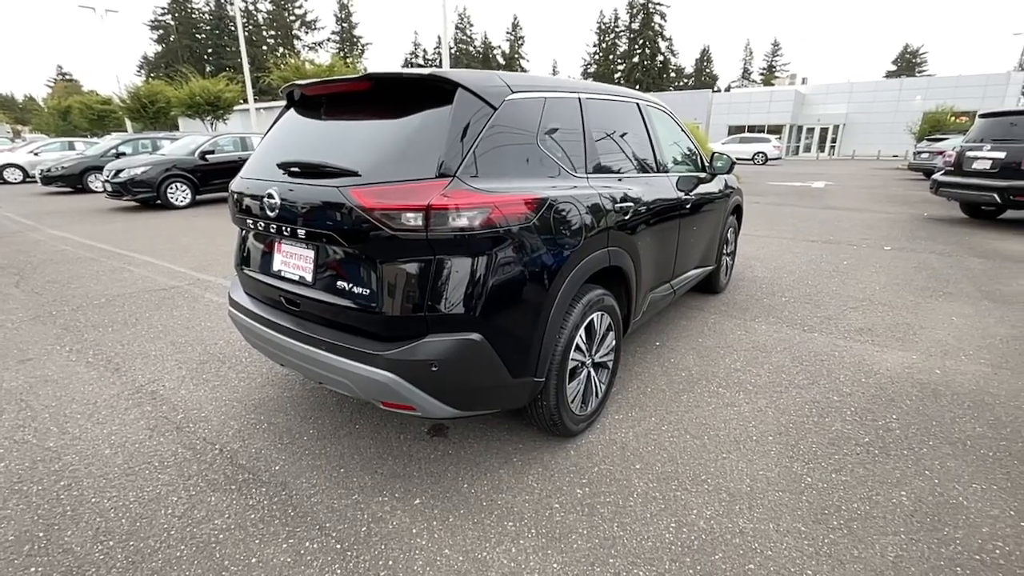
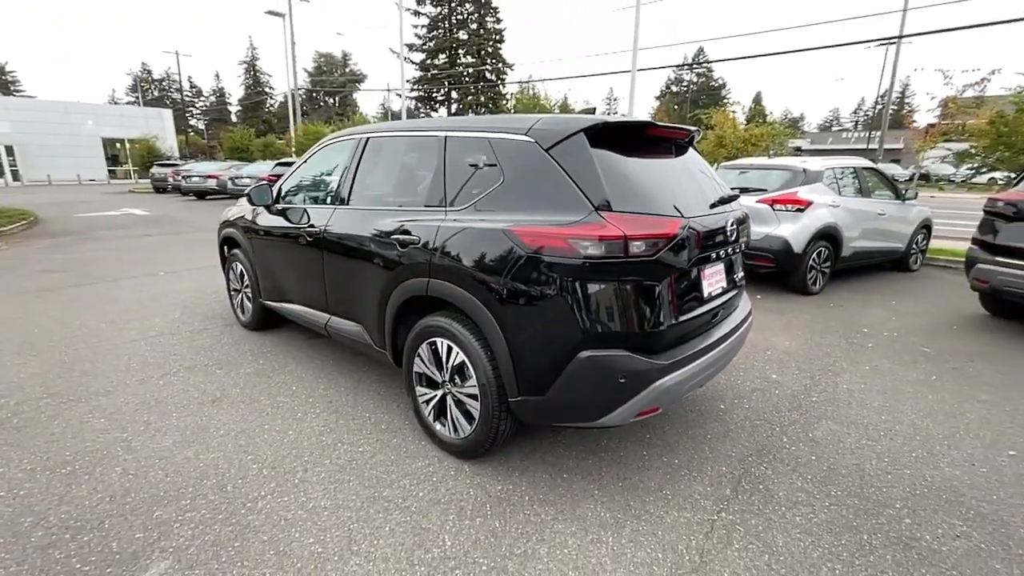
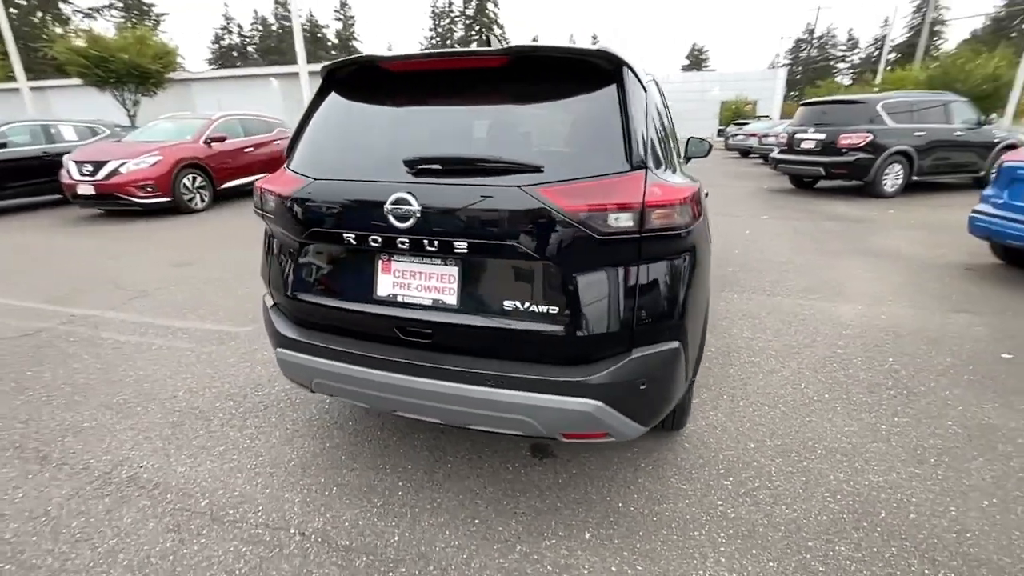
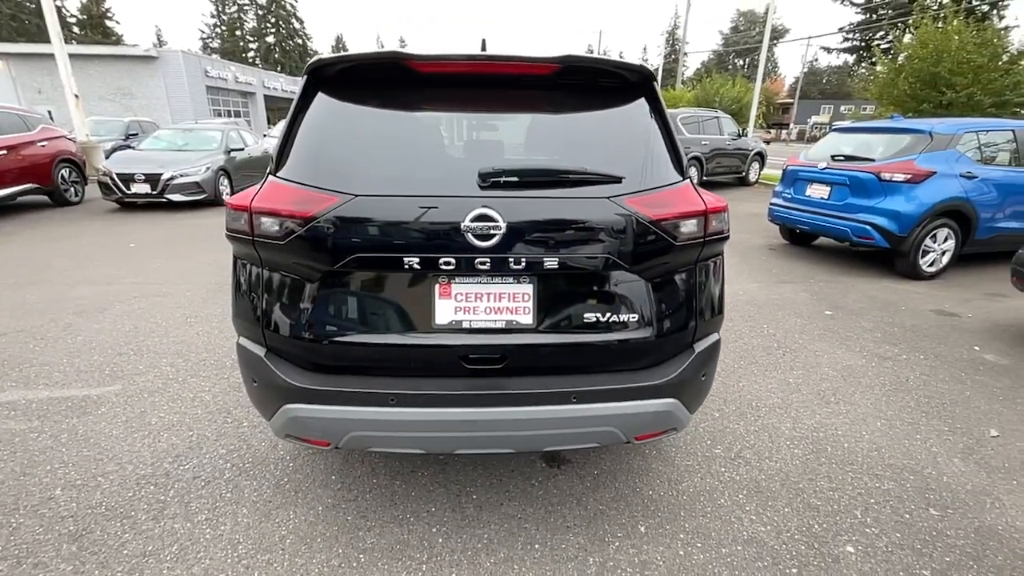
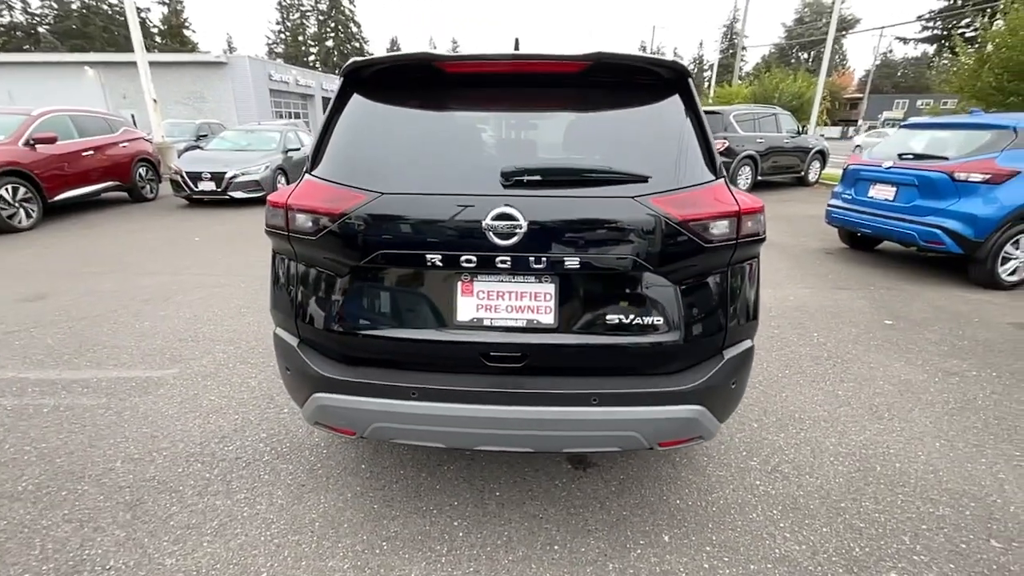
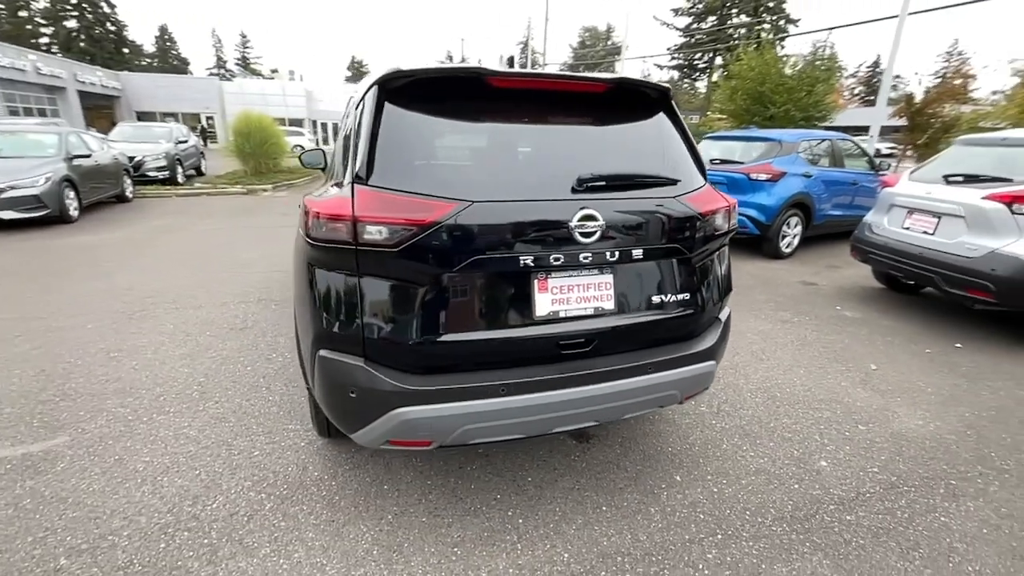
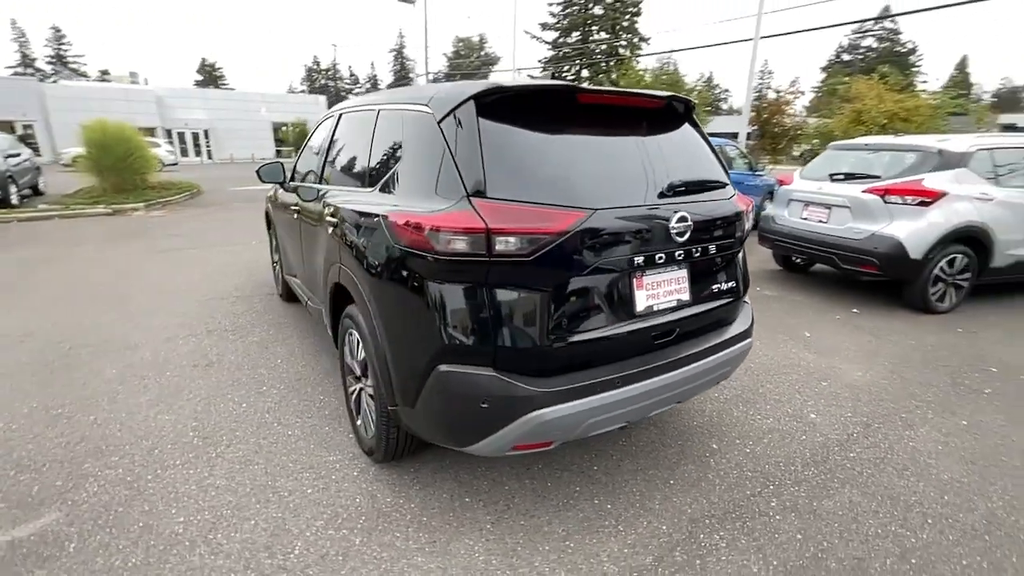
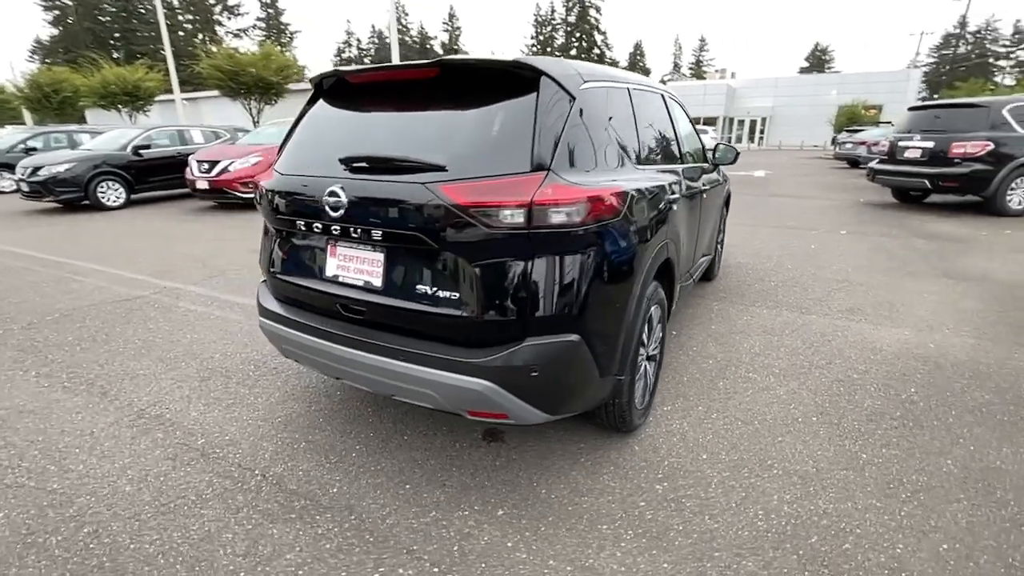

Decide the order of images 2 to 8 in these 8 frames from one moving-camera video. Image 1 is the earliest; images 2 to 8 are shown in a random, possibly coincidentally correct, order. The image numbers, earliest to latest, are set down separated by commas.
8, 3, 5, 4, 6, 7, 2
